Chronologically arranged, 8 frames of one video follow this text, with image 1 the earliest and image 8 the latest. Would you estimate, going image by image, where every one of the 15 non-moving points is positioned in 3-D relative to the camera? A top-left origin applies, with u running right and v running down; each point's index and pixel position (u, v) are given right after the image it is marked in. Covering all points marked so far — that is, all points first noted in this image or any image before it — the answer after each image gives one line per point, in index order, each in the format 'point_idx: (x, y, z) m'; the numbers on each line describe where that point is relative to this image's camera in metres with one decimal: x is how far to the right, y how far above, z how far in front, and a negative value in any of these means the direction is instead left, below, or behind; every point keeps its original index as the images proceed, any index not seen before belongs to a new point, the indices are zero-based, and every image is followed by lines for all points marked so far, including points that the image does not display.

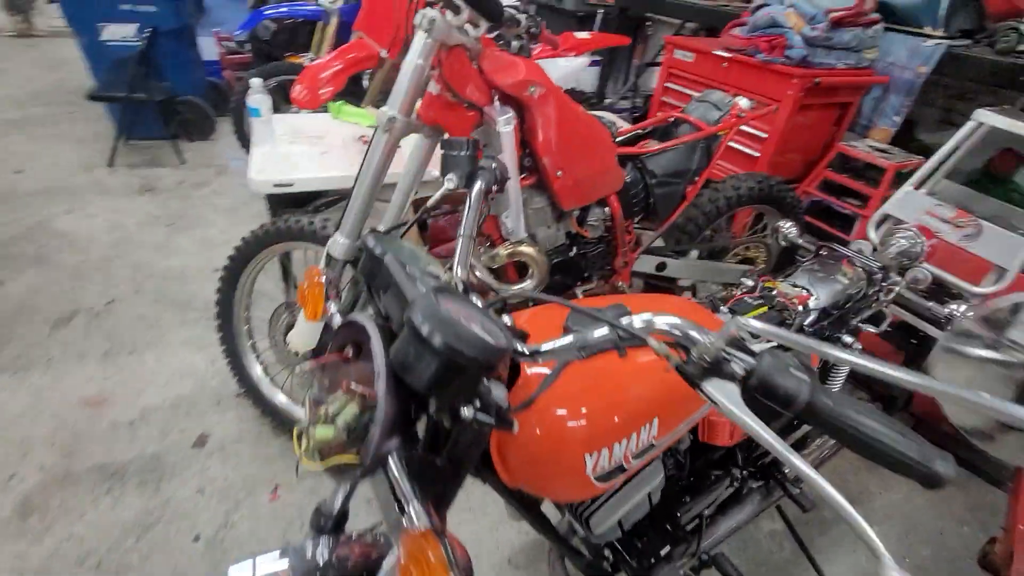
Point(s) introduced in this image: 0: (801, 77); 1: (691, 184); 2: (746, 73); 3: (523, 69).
0: (+1.1, +0.8, +1.9) m
1: (+0.5, +0.3, +1.4) m
2: (+1.0, +0.9, +2.1) m
3: (0.0, +0.5, +1.1) m
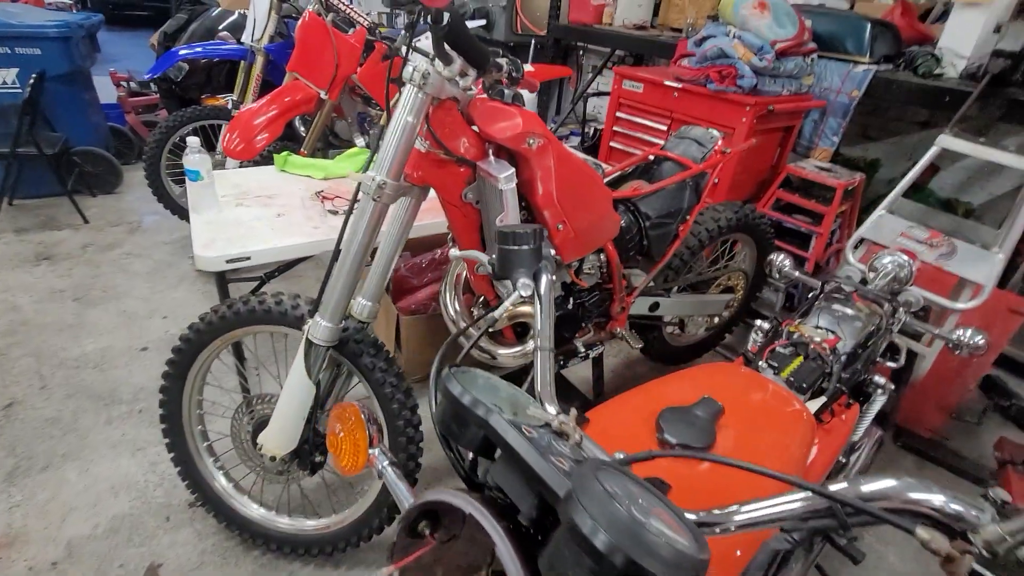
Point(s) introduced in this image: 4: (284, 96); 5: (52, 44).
0: (+1.0, +0.7, +1.9) m
1: (+0.5, +0.2, +1.4) m
2: (+0.8, +0.8, +2.1) m
3: (0.0, +0.4, +1.0) m
4: (-1.0, +0.8, +2.1) m
5: (-2.5, +1.3, +2.7) m
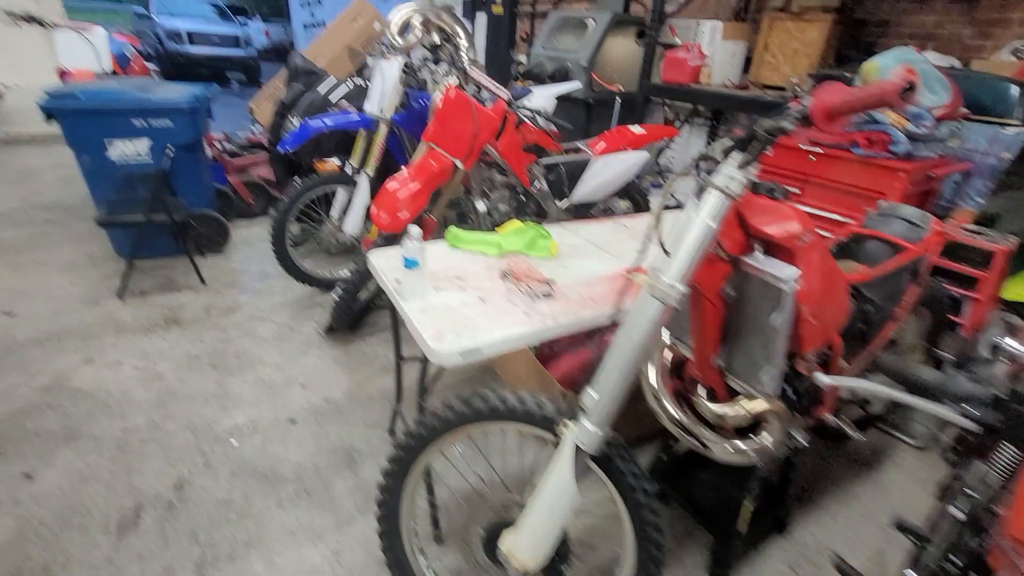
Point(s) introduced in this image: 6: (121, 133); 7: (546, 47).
0: (+1.5, +0.5, +1.9) m
1: (+1.0, 0.0, +1.3) m
2: (+1.4, +0.5, +2.1) m
3: (+0.6, +0.1, +1.0) m
4: (-0.4, +0.5, +2.2) m
5: (-1.9, +1.0, +2.9) m
6: (-2.2, +0.9, +2.8) m
7: (+0.3, +2.2, +4.5) m
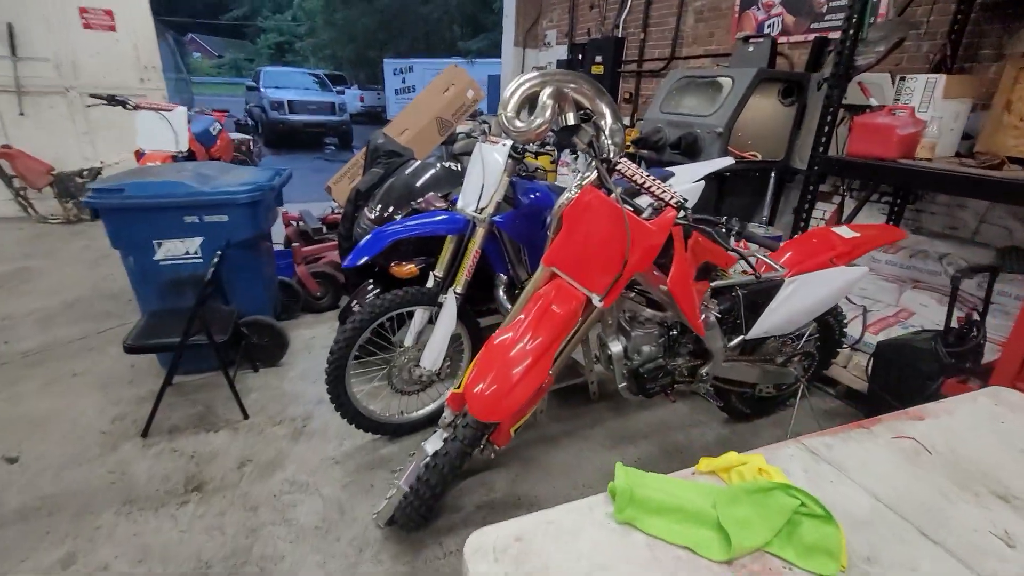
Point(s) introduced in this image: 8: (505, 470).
0: (+2.0, -0.2, +0.9) m
1: (+1.4, -0.6, +0.3) m
2: (+1.8, -0.1, +1.1) m
3: (+0.9, -0.3, +0.1) m
4: (+0.1, -0.1, +1.4) m
5: (-1.3, +0.4, +2.4) m
6: (-1.6, +0.3, +2.3) m
7: (+1.2, +1.4, +3.8) m
8: (0.0, -0.7, +2.0) m
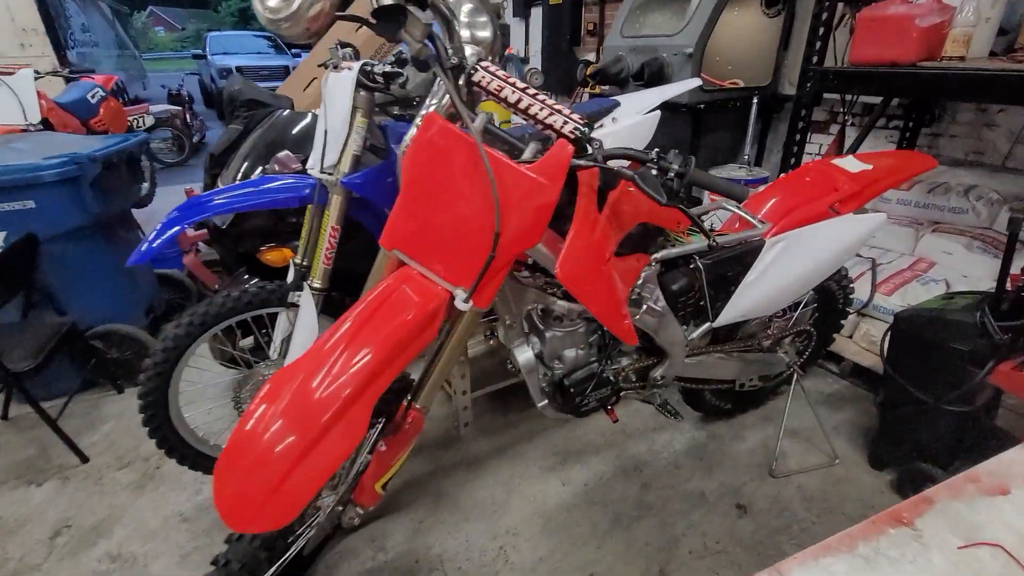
0: (+1.6, -0.1, +0.3) m
1: (+1.1, -0.6, -0.2) m
2: (+1.5, 0.0, +0.5) m
3: (+0.5, -0.4, -0.4) m
4: (-0.2, -0.1, +0.9) m
5: (-1.7, +0.4, +1.8) m
6: (-2.0, +0.2, +1.7) m
7: (+0.7, +1.6, +3.2) m
8: (-0.3, -0.7, +1.5) m
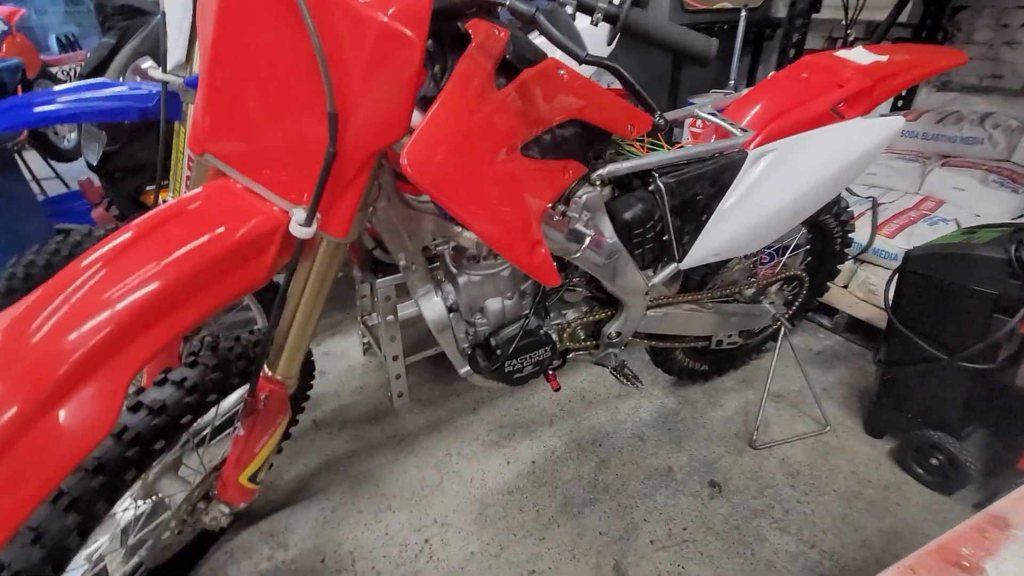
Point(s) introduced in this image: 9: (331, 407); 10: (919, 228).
0: (+1.5, 0.0, +0.1) m
1: (+0.9, -0.5, -0.4) m
2: (+1.3, +0.1, +0.3) m
3: (+0.4, -0.4, -0.7) m
4: (-0.4, 0.0, +0.6) m
5: (-1.9, +0.5, +1.5) m
6: (-2.2, +0.4, +1.4) m
7: (+0.5, +1.9, +2.8) m
8: (-0.5, -0.5, +1.2) m
9: (-0.6, -0.4, +1.5) m
10: (+1.4, +0.2, +1.7) m
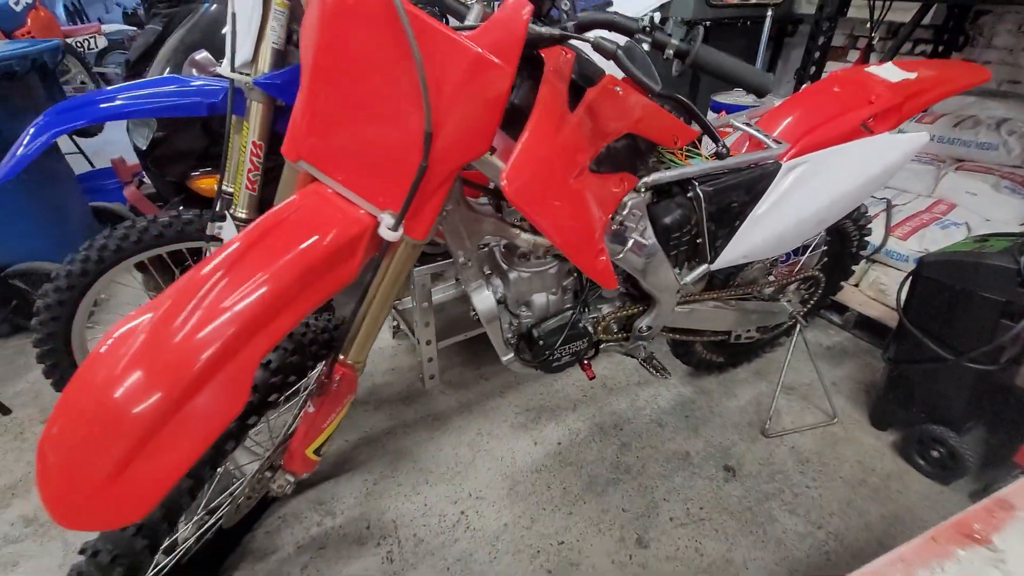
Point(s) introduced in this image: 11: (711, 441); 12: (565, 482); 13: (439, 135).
0: (+1.6, 0.0, +0.2) m
1: (+1.0, -0.6, -0.3) m
2: (+1.4, 0.0, +0.3) m
3: (+0.5, -0.4, -0.6) m
4: (-0.3, 0.0, +0.7) m
5: (-1.8, +0.6, +1.5) m
6: (-2.1, +0.4, +1.5) m
7: (+0.6, +2.0, +2.8) m
8: (-0.4, -0.5, +1.3) m
9: (-0.5, -0.3, +1.6) m
10: (+1.5, +0.2, +1.8) m
11: (+0.6, -0.4, +1.4) m
12: (+0.1, -0.5, +1.3) m
13: (-0.1, +0.2, +0.6) m
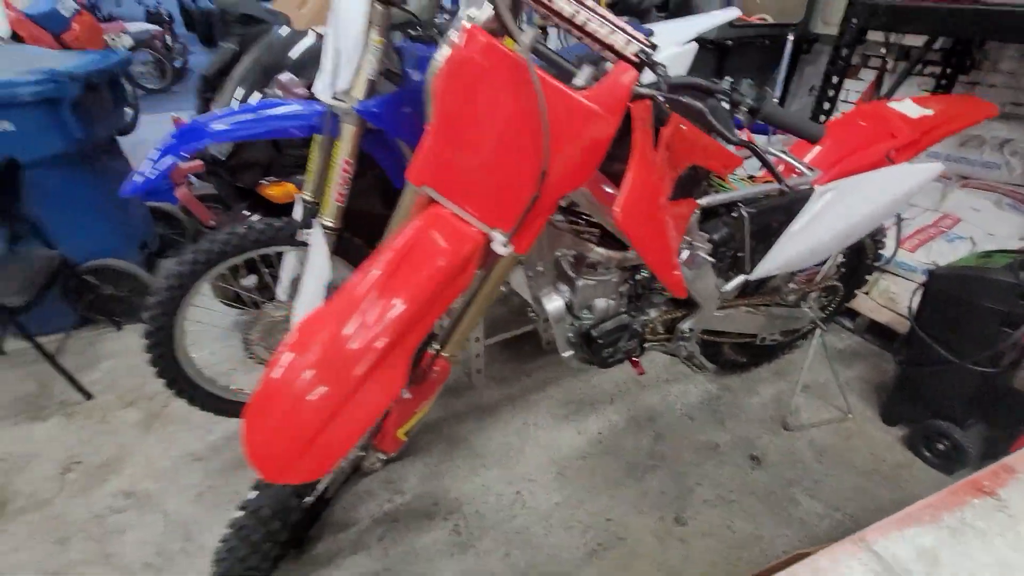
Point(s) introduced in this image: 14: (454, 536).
0: (+1.7, -0.1, +0.3) m
1: (+1.1, -0.6, -0.2) m
2: (+1.6, 0.0, +0.5) m
3: (+0.6, -0.5, -0.4) m
4: (-0.2, 0.0, +0.8) m
5: (-1.6, +0.6, +1.6) m
6: (-1.9, +0.5, +1.6) m
7: (+0.8, +1.9, +2.9) m
8: (-0.3, -0.5, +1.5) m
9: (-0.3, -0.3, +1.7) m
10: (+1.7, +0.2, +1.9) m
11: (+0.7, -0.5, +1.6) m
12: (+0.3, -0.5, +1.5) m
13: (+0.1, +0.2, +0.8) m
14: (-0.2, -0.7, +1.3) m
